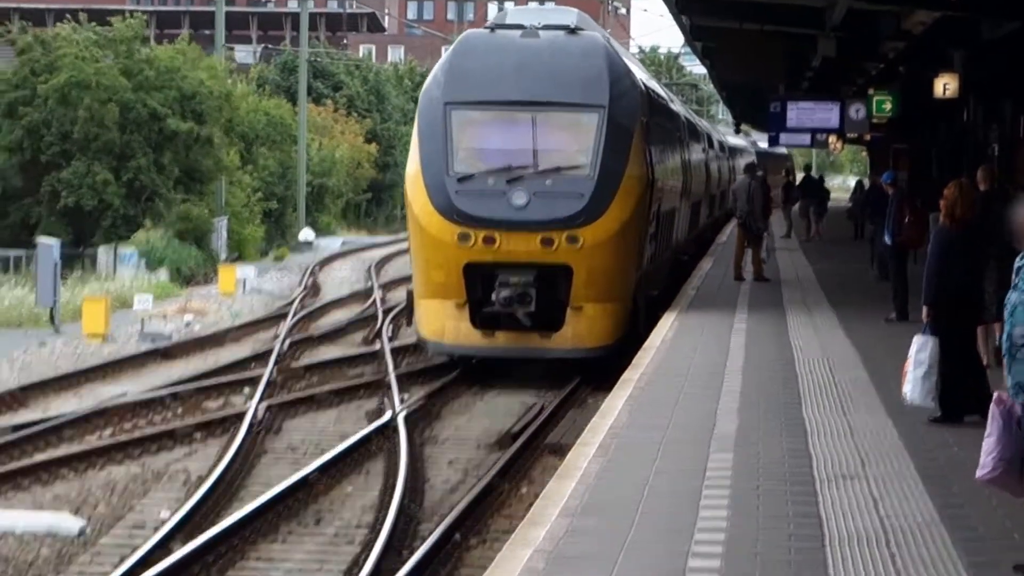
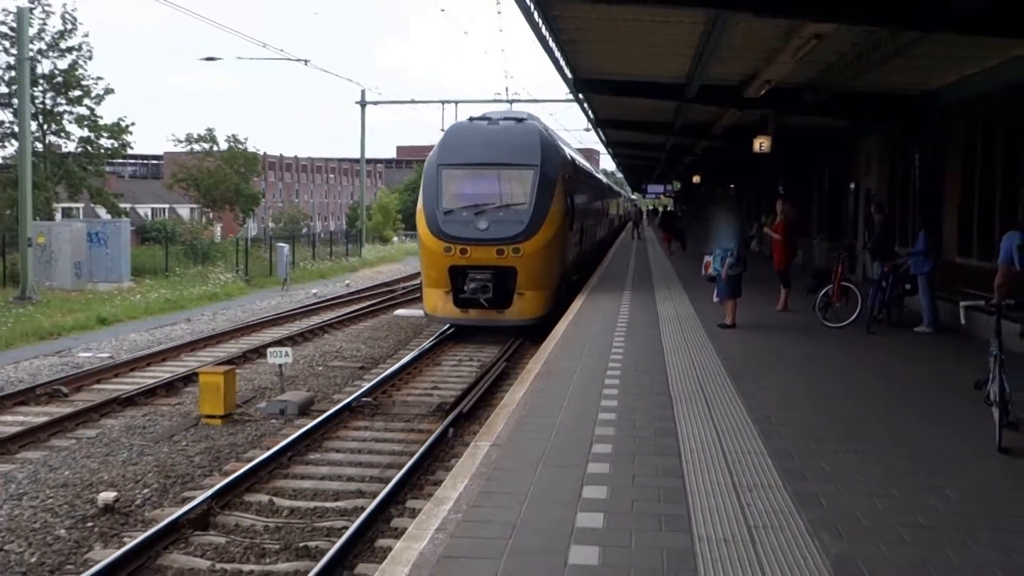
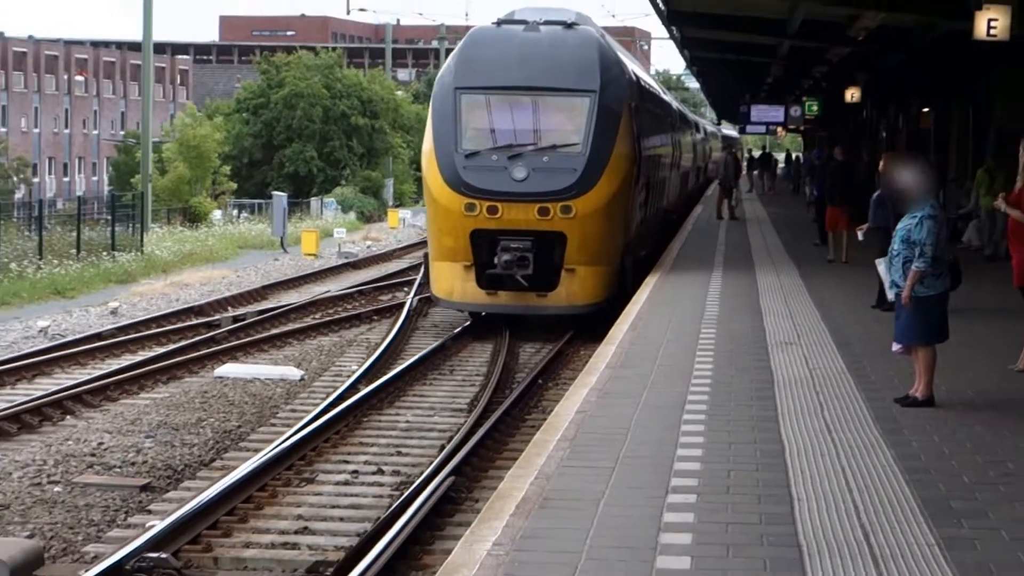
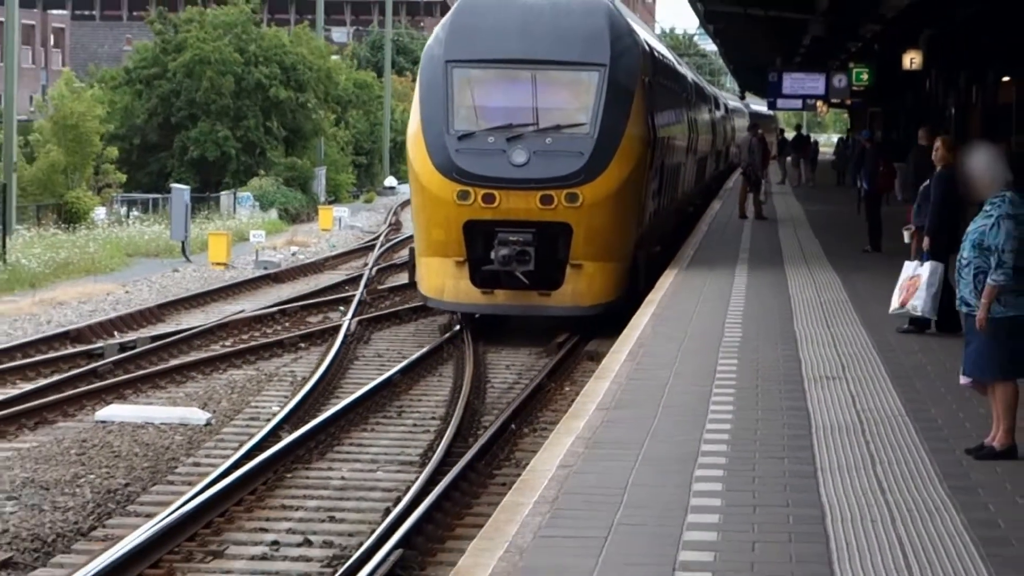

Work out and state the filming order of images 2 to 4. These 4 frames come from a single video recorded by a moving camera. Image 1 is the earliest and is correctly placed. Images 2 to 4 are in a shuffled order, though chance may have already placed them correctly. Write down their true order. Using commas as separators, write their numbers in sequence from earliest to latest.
4, 3, 2
